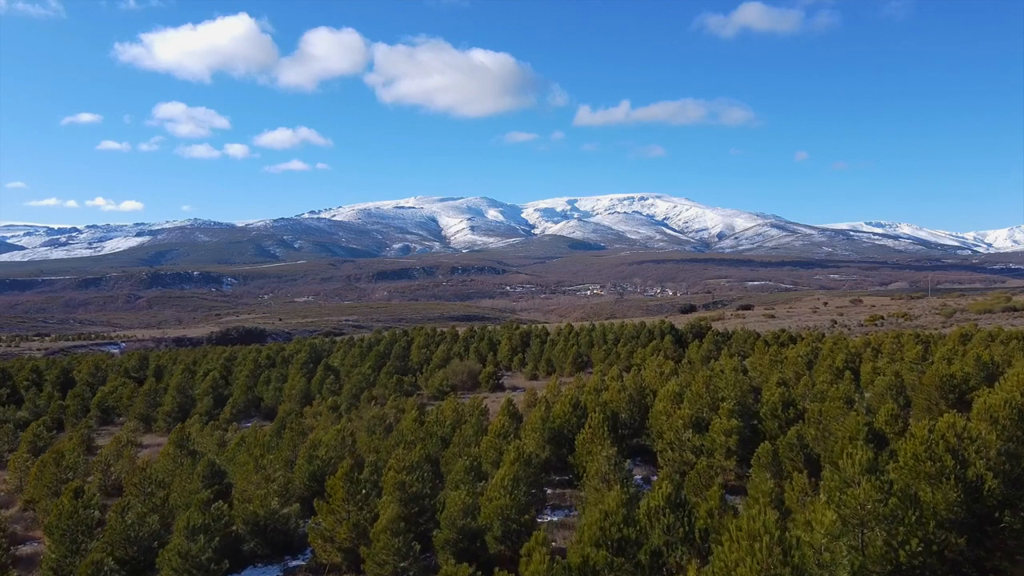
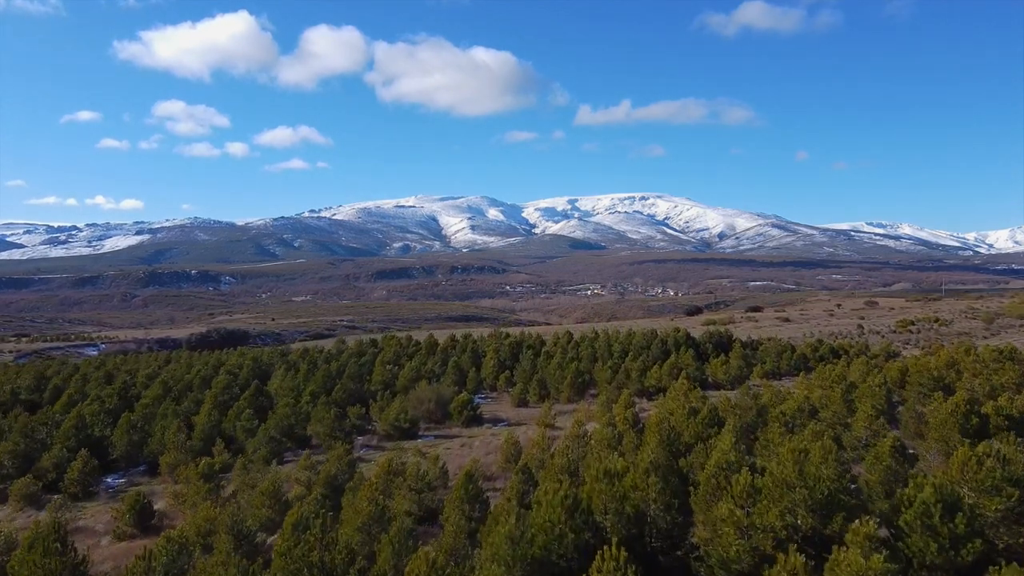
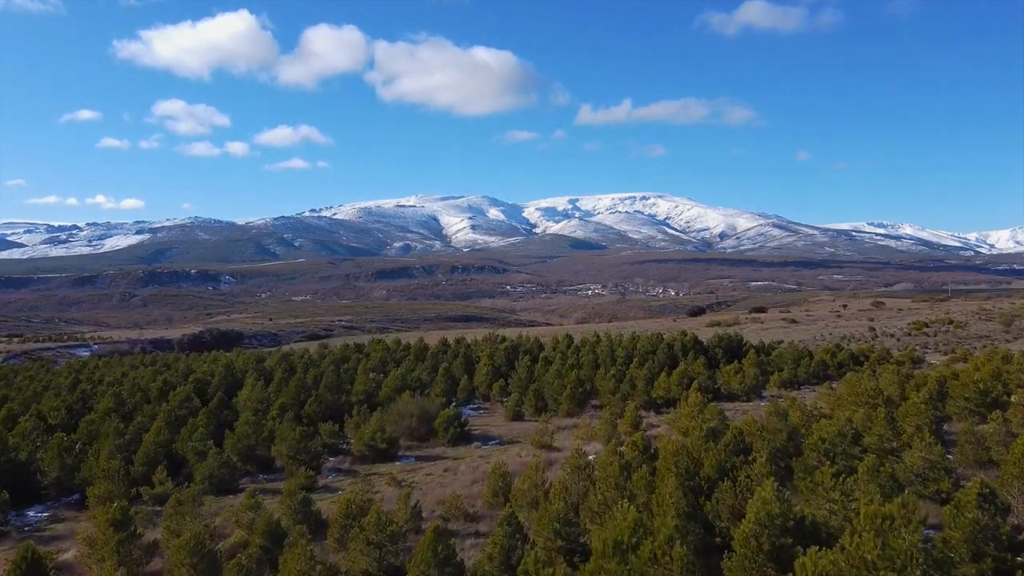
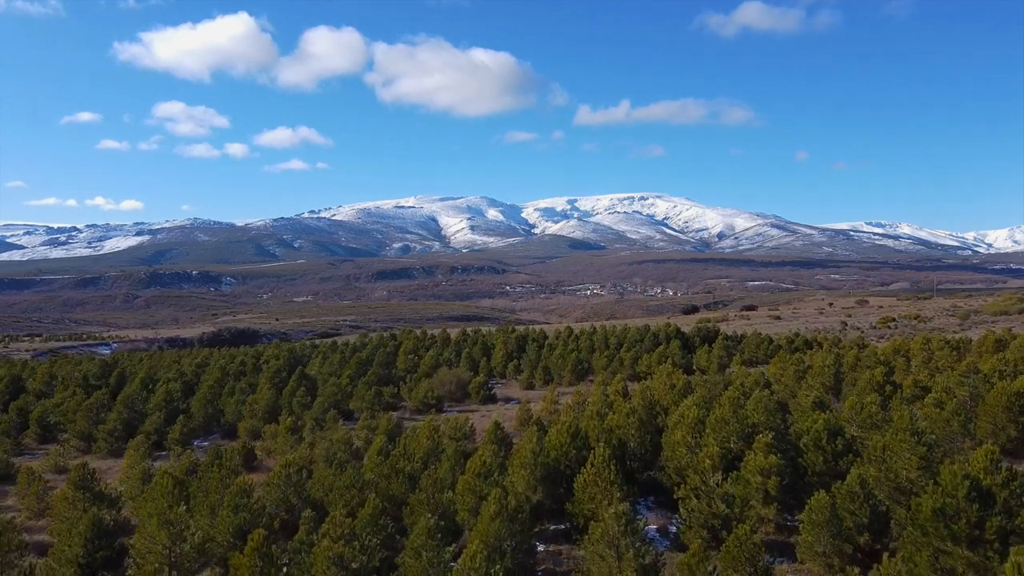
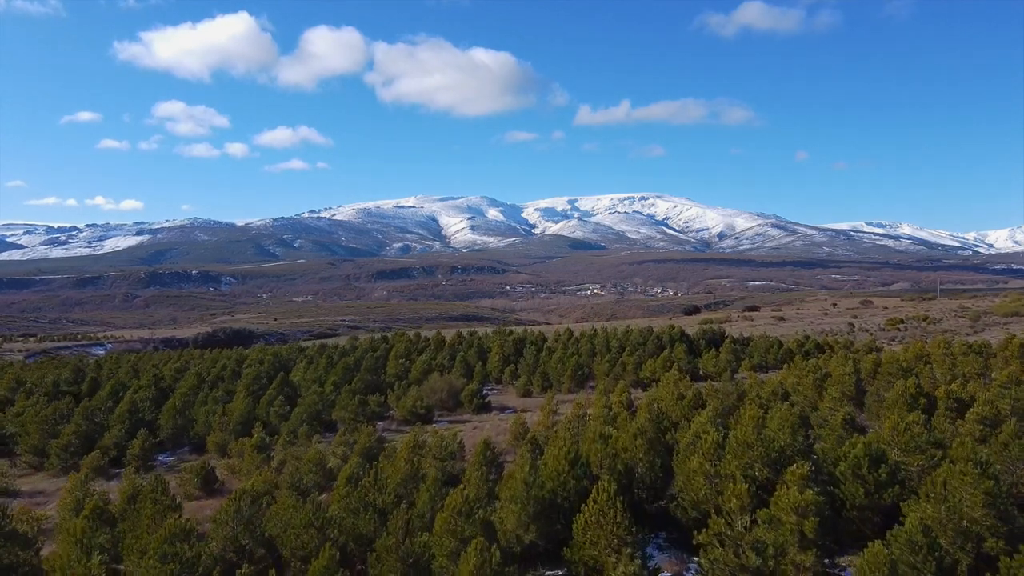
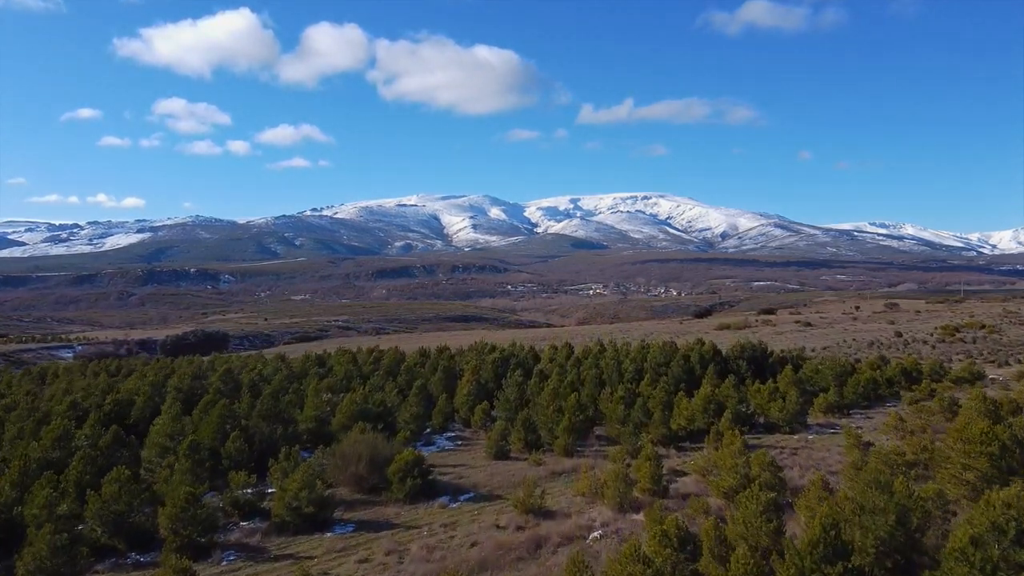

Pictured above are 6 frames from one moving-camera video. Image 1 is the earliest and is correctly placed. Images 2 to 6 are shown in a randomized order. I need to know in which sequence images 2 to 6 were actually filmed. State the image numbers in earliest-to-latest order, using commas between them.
4, 5, 2, 3, 6
